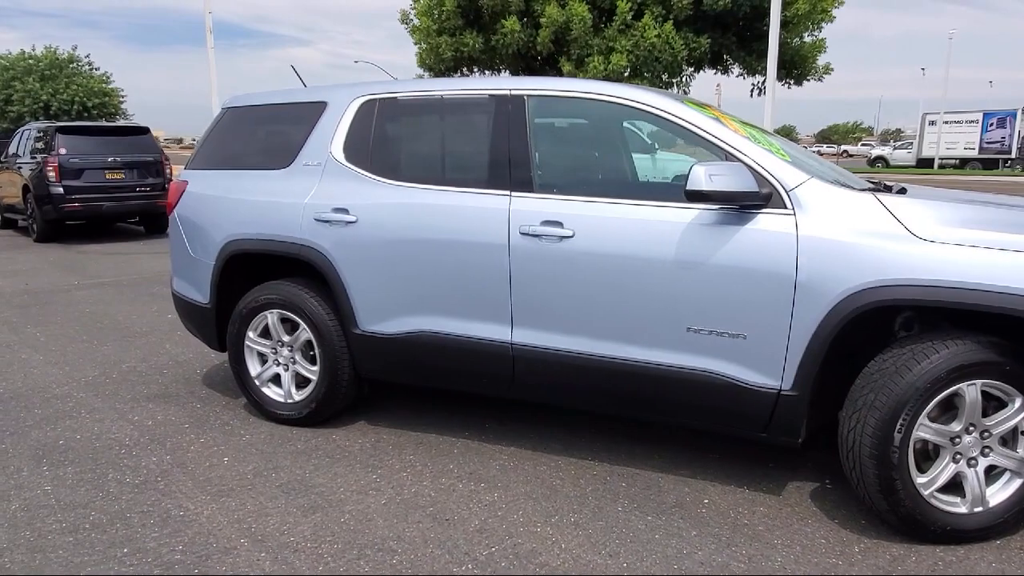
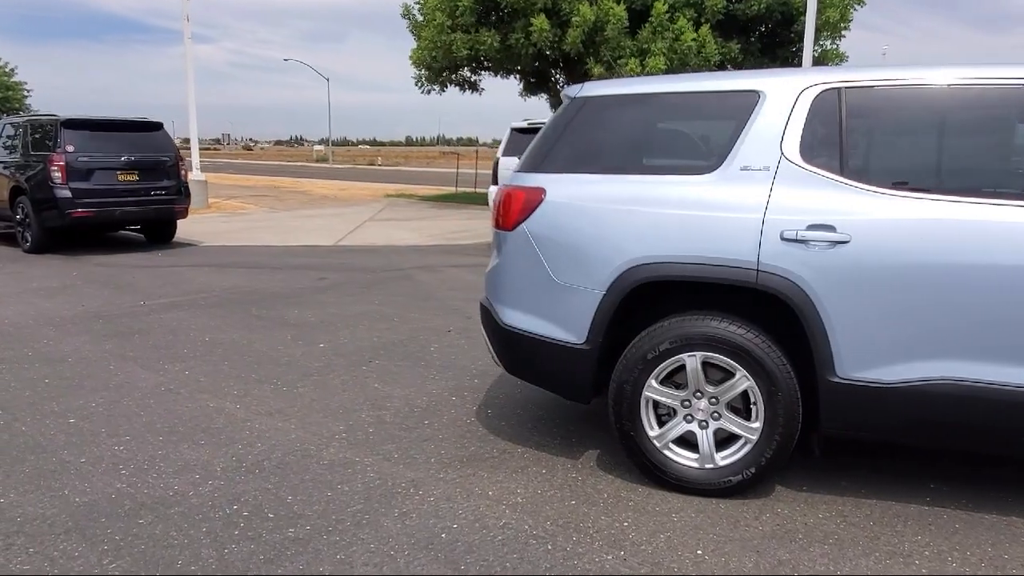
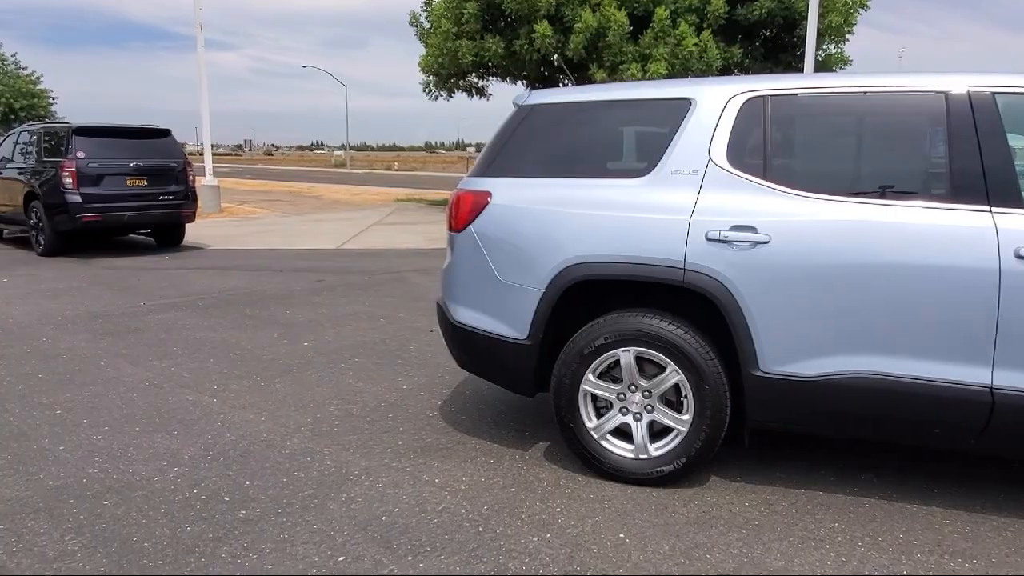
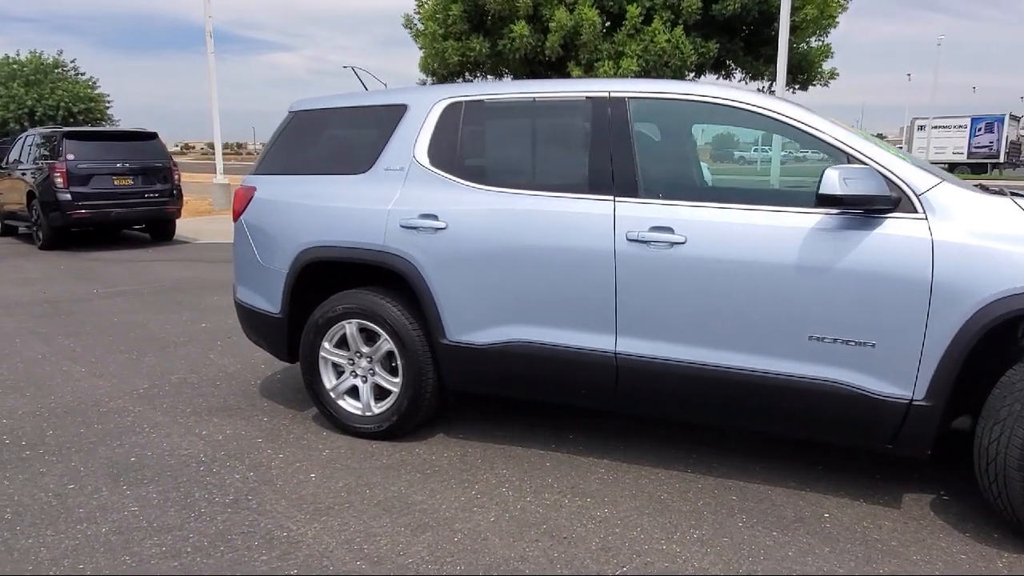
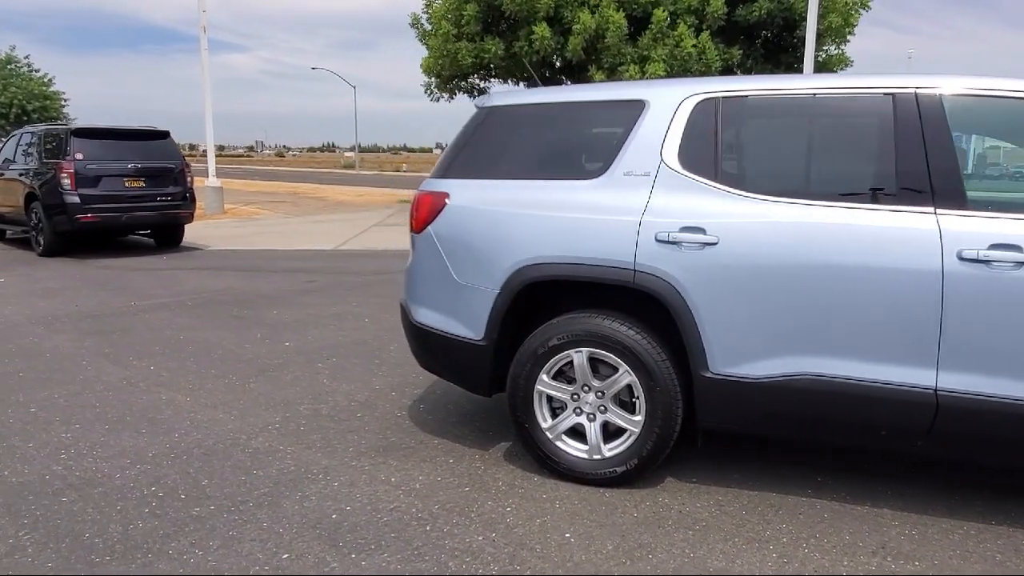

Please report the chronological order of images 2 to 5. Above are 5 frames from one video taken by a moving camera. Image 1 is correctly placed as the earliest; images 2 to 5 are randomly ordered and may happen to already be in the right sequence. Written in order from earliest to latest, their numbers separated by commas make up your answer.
4, 5, 3, 2
